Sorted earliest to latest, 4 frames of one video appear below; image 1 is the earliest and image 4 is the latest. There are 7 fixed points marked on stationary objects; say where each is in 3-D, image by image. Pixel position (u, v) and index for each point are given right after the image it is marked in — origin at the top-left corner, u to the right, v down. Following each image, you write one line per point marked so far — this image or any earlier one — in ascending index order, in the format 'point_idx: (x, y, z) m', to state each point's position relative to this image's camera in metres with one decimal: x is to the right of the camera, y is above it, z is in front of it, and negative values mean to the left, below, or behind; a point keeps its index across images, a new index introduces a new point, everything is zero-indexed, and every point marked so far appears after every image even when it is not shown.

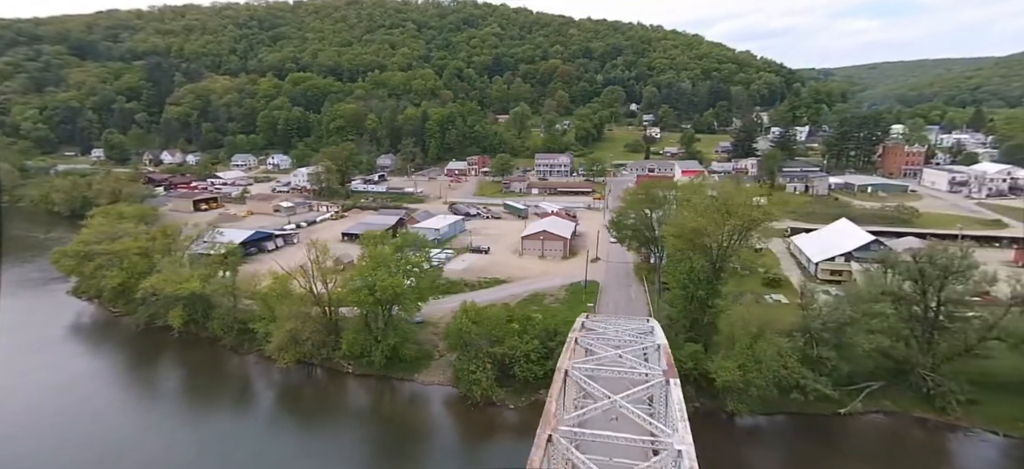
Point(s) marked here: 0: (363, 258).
0: (-4.3, -0.7, +13.7) m
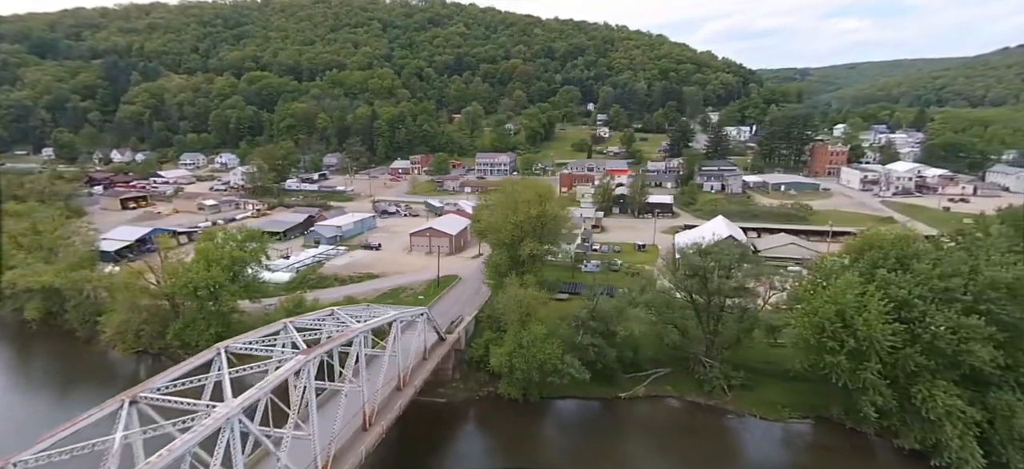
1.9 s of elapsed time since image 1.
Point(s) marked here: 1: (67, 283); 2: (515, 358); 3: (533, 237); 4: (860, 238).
0: (-9.4, -0.6, +14.3) m
1: (-14.6, -1.6, +15.8) m
2: (0.0, -2.8, +11.2) m
3: (+0.6, -0.1, +13.1) m
4: (+8.9, -0.1, +12.4) m
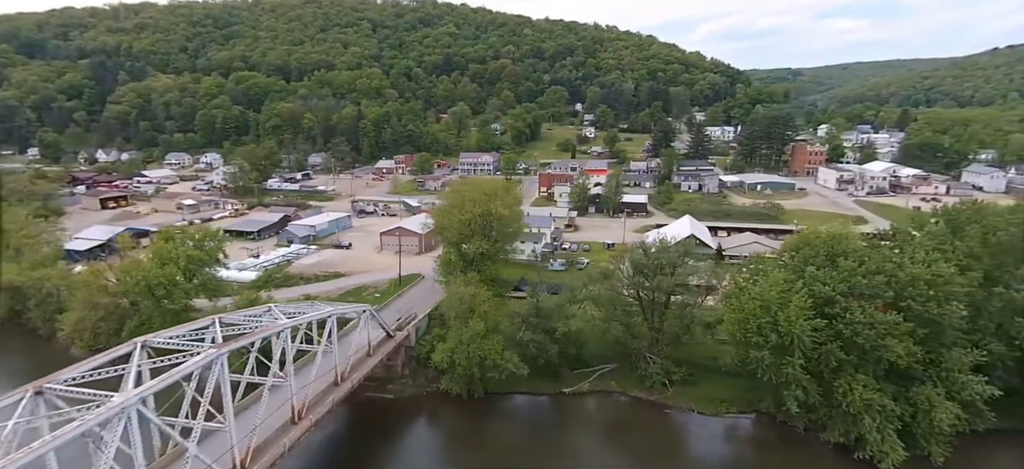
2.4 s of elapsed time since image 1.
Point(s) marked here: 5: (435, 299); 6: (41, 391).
0: (-10.8, -0.6, +14.5) m
1: (-16.0, -1.6, +15.9) m
2: (-1.4, -2.8, +11.4) m
3: (-0.9, 0.0, +13.3) m
4: (+7.5, 0.0, +12.6) m
5: (-2.5, -2.1, +15.7) m
6: (-6.0, -2.0, +6.2) m
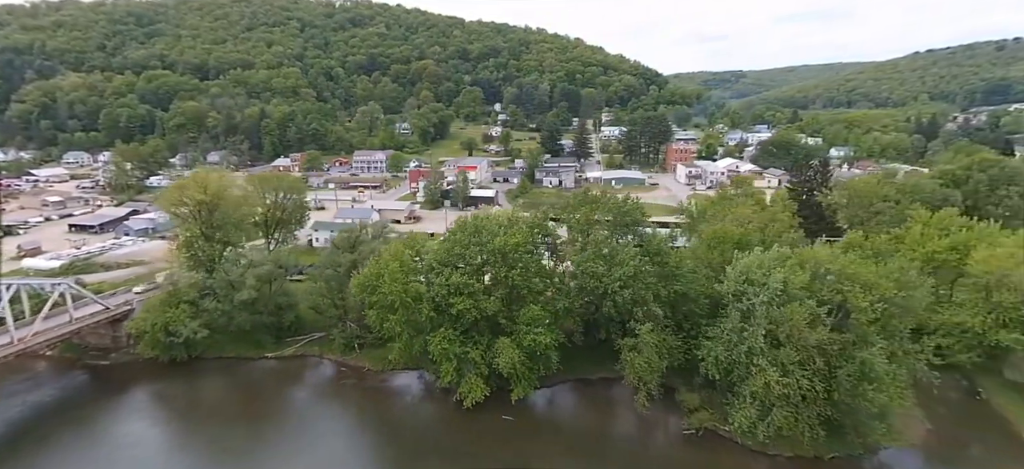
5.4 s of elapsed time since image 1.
0: (-19.6, -0.2, +15.7) m
1: (-24.8, -1.2, +16.9) m
2: (-10.0, -2.3, +13.1) m
3: (-9.6, +0.4, +15.0) m
4: (-1.3, +0.5, +14.7) m
5: (-11.4, -1.7, +17.2) m
6: (-14.5, -1.6, +7.6) m
